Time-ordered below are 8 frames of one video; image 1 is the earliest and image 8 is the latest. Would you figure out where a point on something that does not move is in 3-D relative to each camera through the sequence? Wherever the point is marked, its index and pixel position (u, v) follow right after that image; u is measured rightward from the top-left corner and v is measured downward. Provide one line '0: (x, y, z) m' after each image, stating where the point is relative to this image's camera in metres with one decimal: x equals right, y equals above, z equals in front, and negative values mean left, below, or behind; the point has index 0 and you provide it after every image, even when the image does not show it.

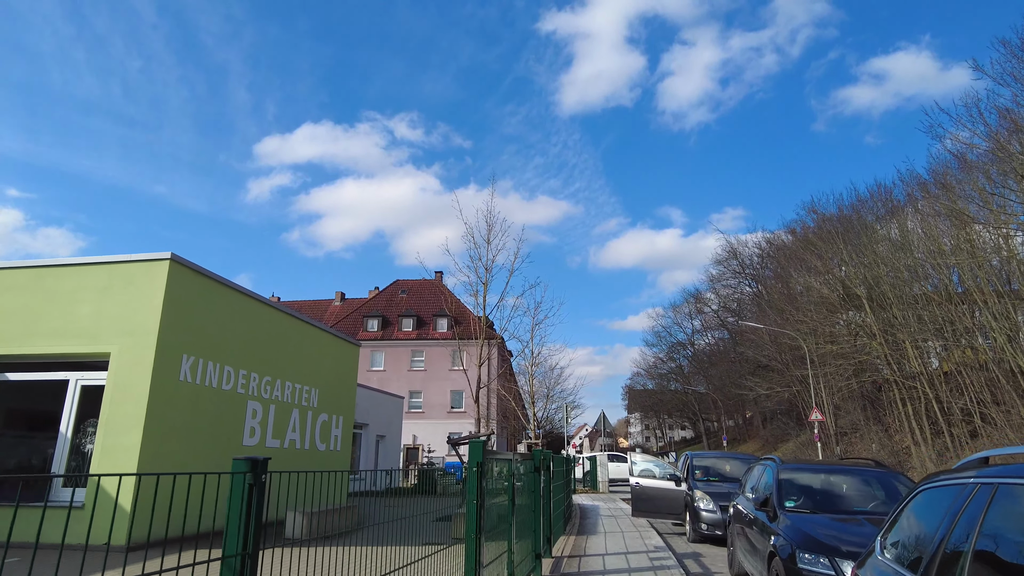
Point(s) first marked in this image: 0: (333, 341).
0: (-5.0, -1.3, +16.7) m
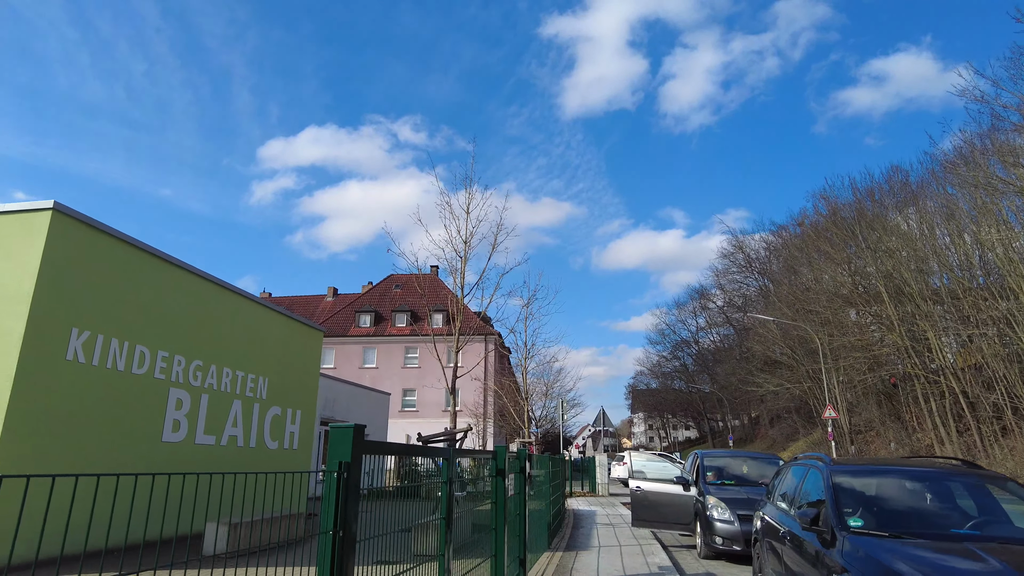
0: (-5.4, -0.8, +14.8) m
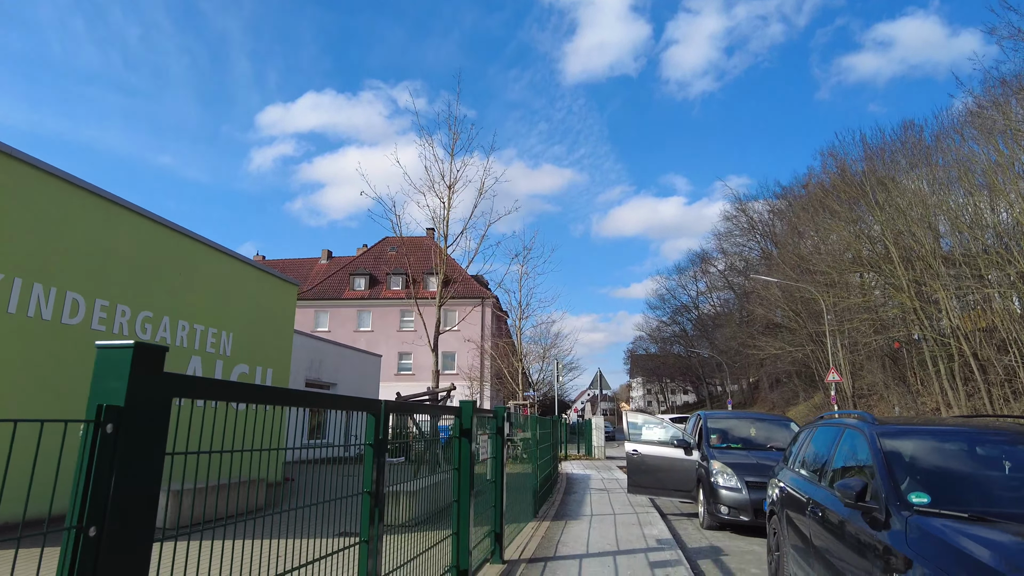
0: (-5.6, +0.3, +13.7) m
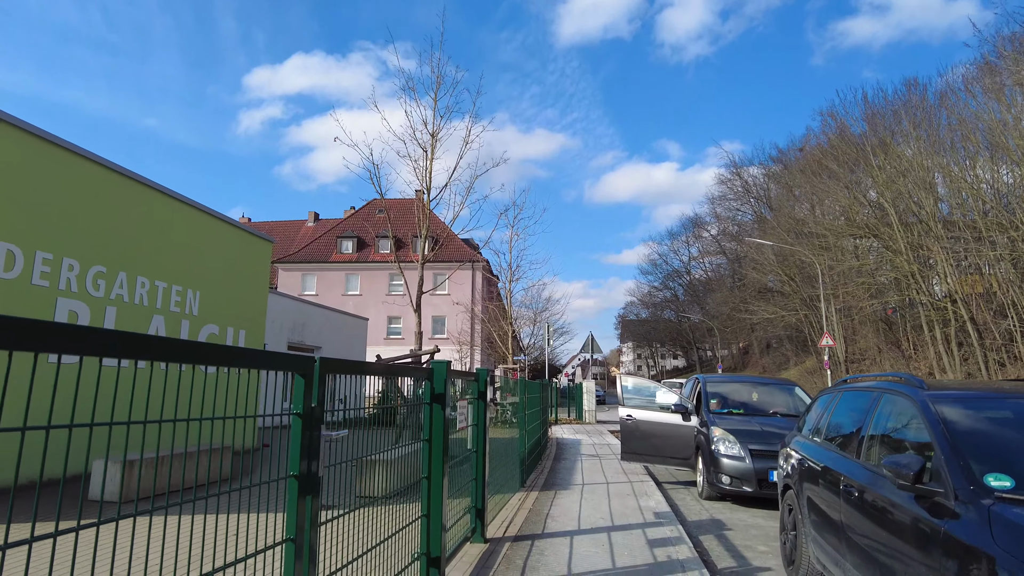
0: (-5.9, +1.2, +12.9) m
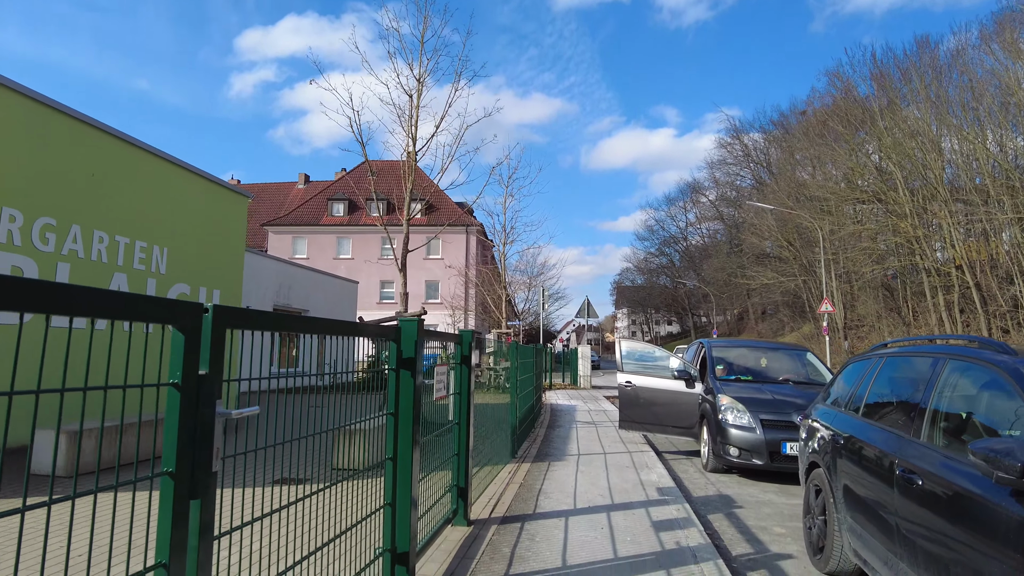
0: (-6.0, +2.0, +12.0) m
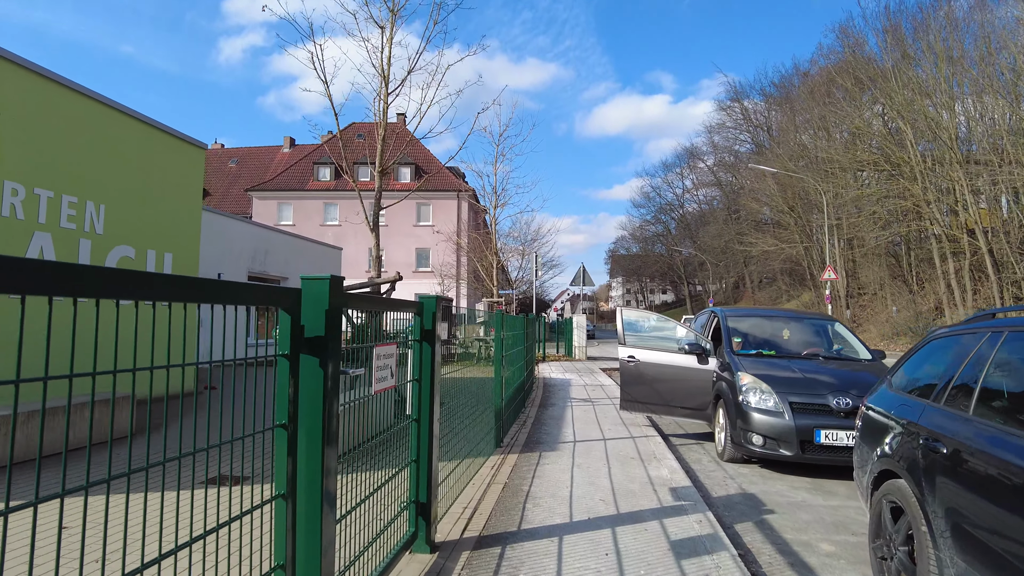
0: (-6.2, +2.6, +10.7) m
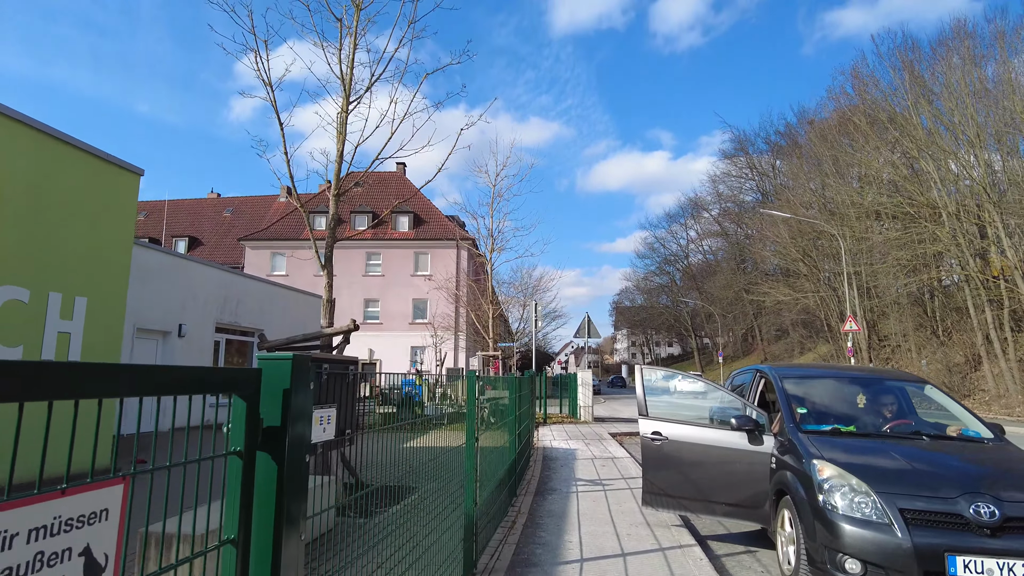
0: (-6.3, +1.9, +9.1) m
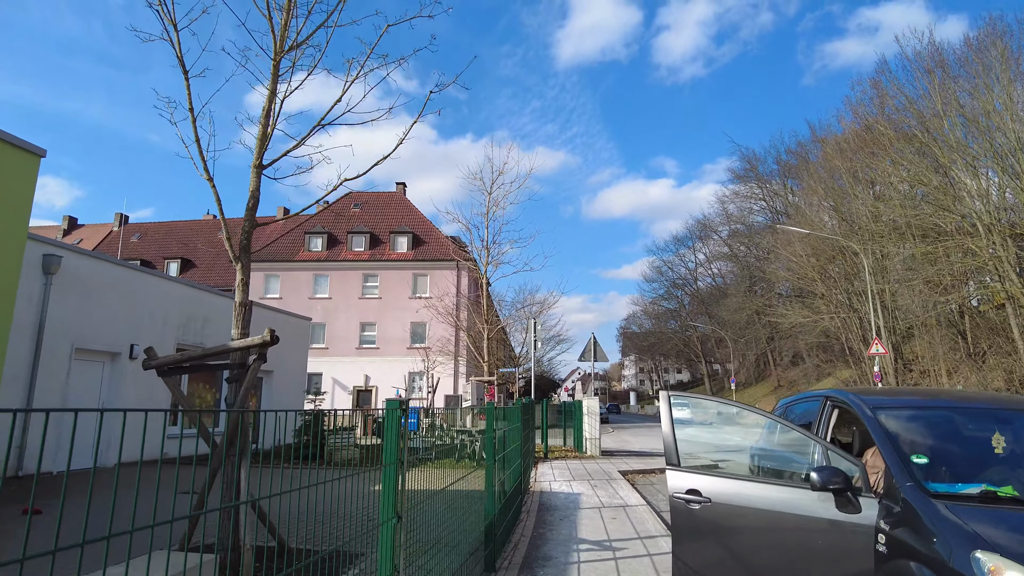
0: (-6.5, +1.8, +7.4) m
